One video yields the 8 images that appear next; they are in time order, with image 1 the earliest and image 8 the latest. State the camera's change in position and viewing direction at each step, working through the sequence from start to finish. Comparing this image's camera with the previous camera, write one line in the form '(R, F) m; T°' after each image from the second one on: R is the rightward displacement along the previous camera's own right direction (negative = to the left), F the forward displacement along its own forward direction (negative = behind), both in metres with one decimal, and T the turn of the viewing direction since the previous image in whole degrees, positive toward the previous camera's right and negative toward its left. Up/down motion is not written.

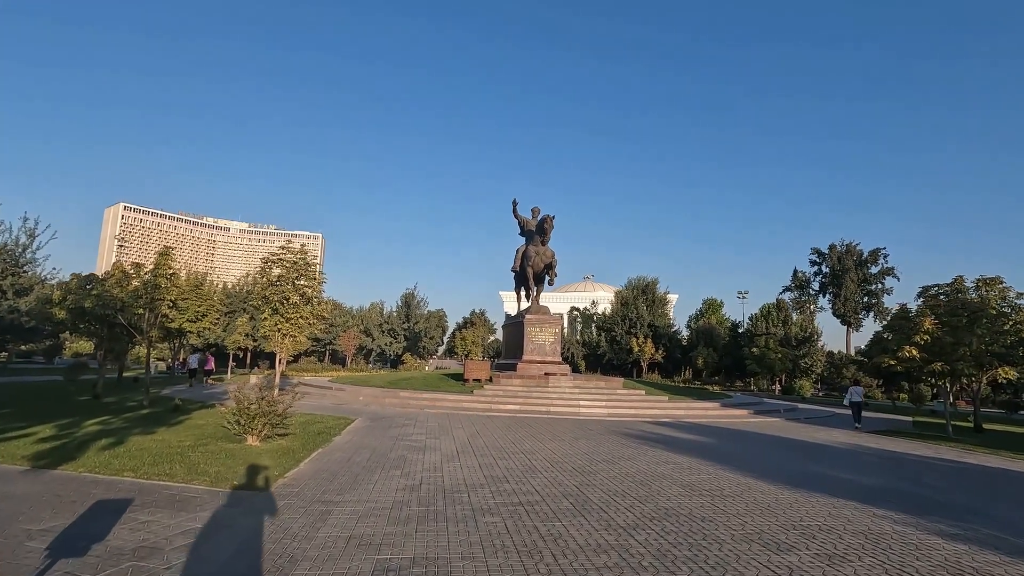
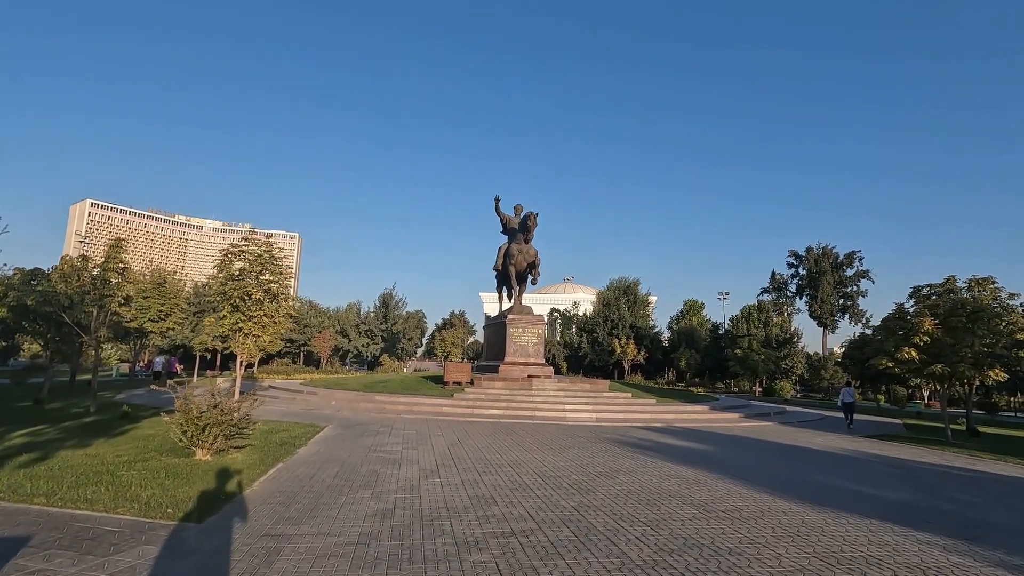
(-0.1, +1.1) m; +2°
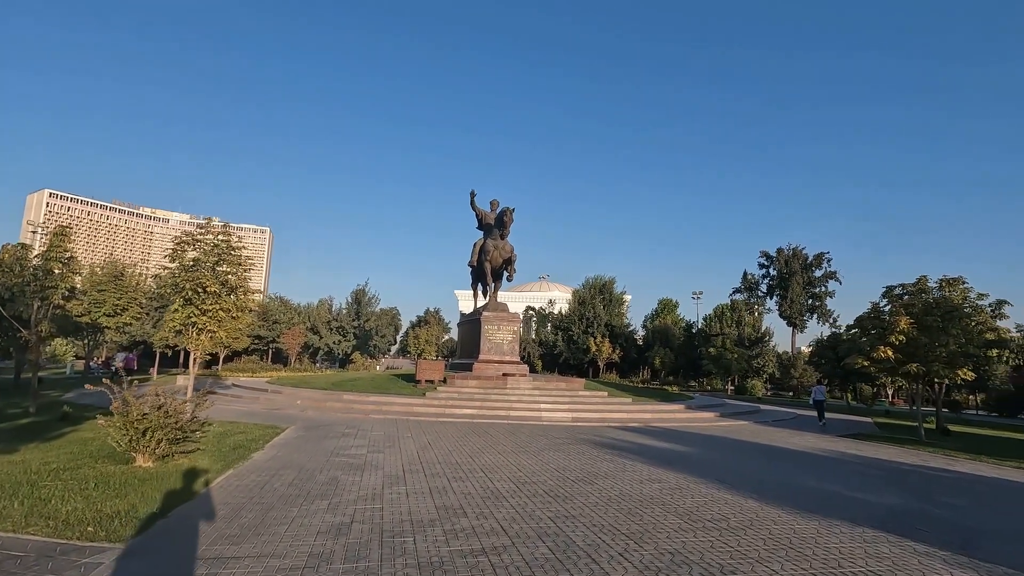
(0.0, +0.6) m; +3°
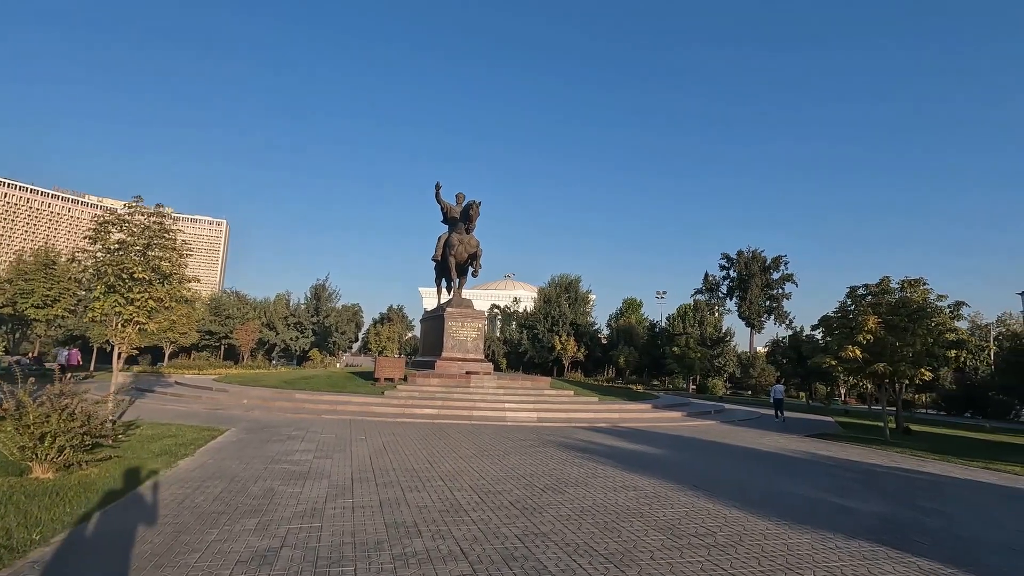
(0.0, +0.8) m; +4°
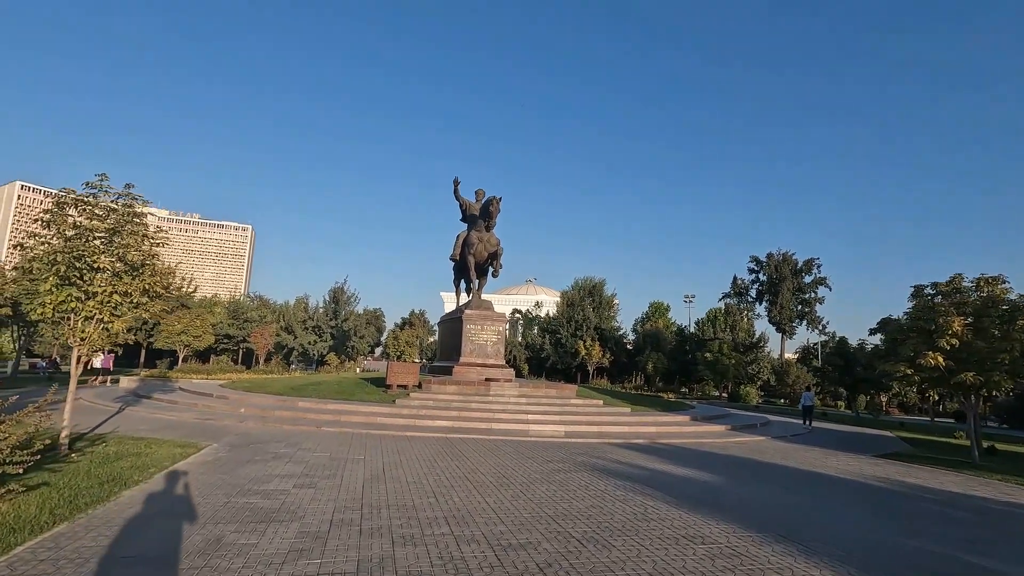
(-0.1, +1.9) m; -2°
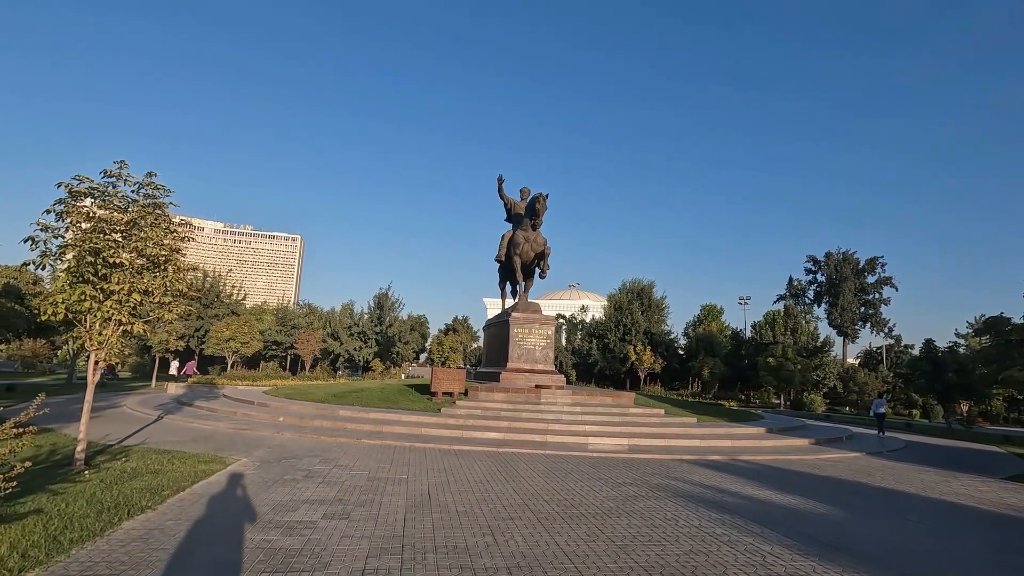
(-0.3, +1.5) m; -4°
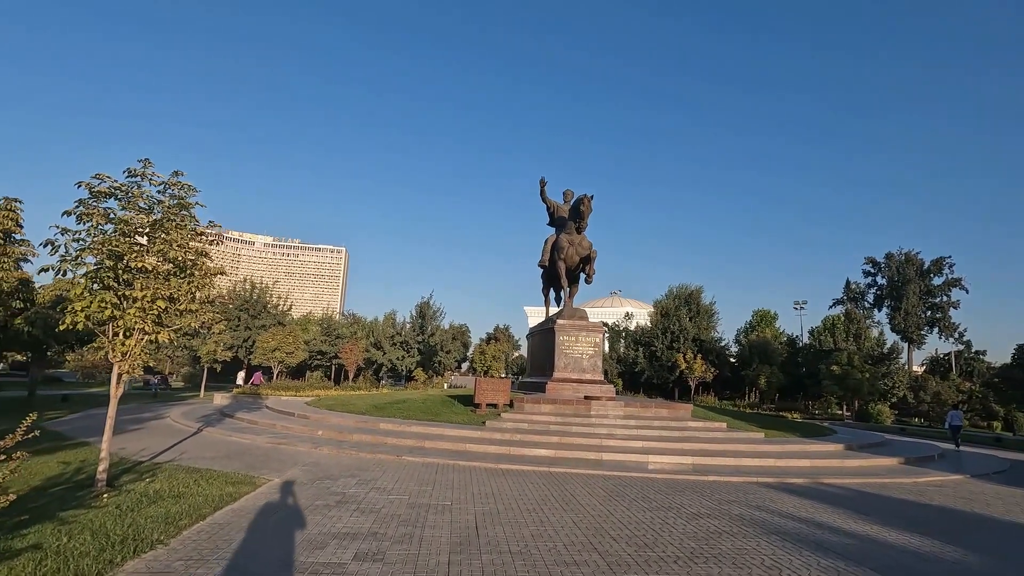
(-0.2, +1.1) m; -4°
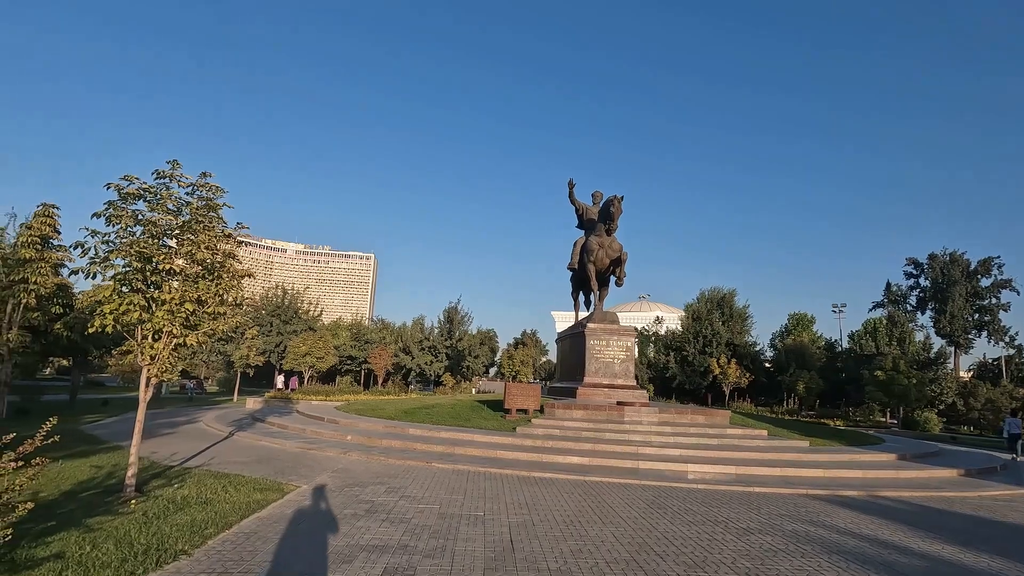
(-0.1, +0.4) m; -3°
